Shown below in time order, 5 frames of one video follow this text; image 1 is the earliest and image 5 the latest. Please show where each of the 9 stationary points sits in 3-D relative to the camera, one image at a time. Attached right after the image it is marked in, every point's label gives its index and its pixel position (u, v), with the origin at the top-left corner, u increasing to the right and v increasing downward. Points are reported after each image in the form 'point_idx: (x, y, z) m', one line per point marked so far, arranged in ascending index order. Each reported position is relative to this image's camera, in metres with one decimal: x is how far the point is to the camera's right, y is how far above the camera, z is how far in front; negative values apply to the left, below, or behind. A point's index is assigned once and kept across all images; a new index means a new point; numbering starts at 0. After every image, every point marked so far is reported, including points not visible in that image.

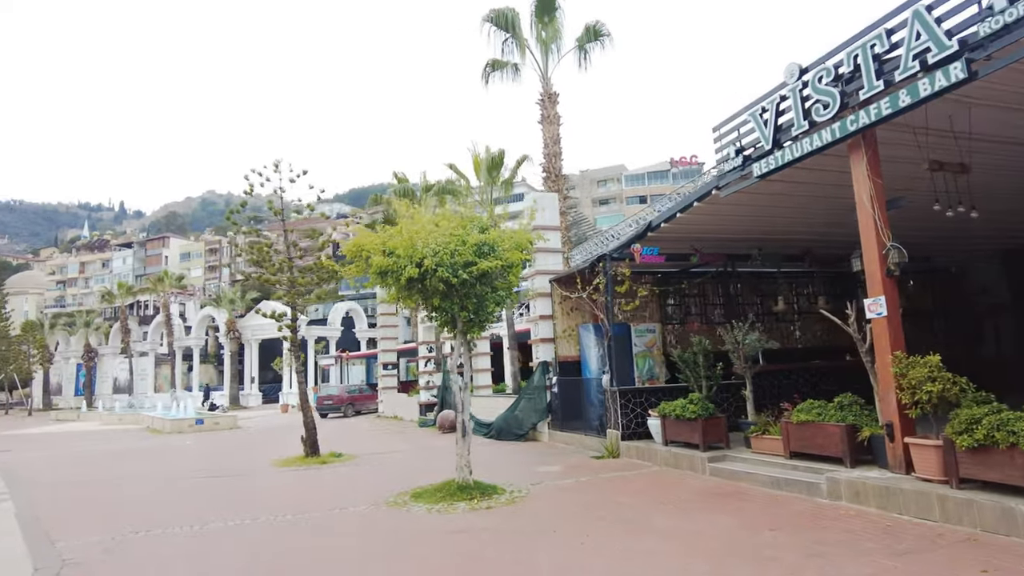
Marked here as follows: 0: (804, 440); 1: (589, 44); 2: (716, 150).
0: (+3.9, -2.0, +8.5) m
1: (+2.2, +6.9, +18.0) m
2: (+3.2, +2.1, +9.9) m
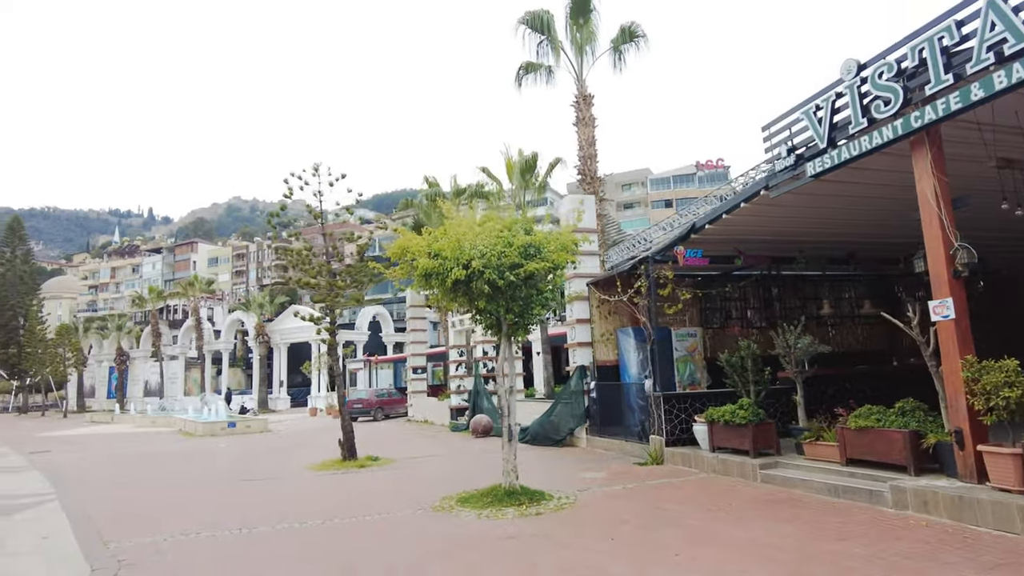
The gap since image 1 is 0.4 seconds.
0: (+4.5, -2.1, +8.2) m
1: (+3.2, +6.8, +17.8) m
2: (+3.9, +2.1, +9.7) m
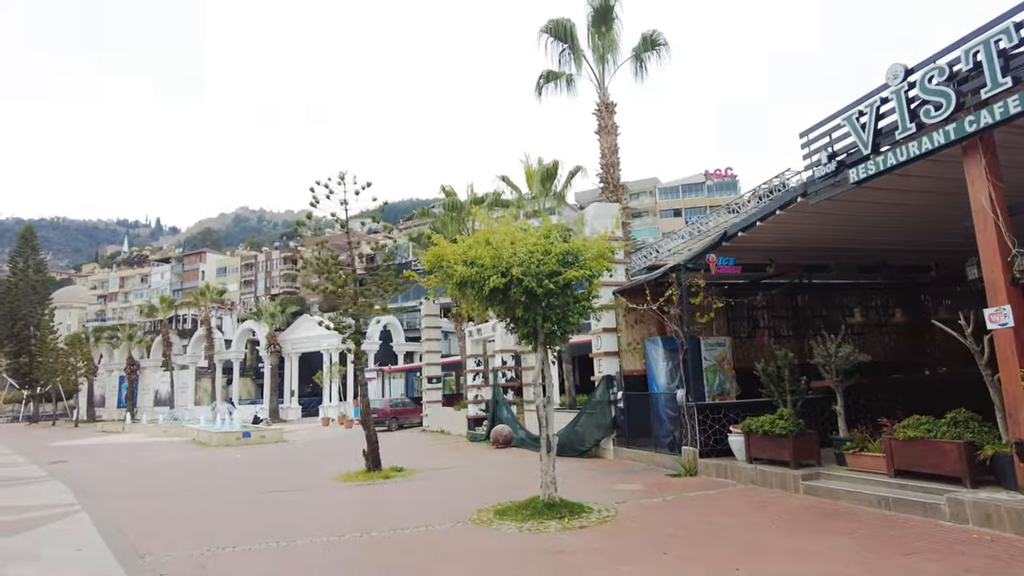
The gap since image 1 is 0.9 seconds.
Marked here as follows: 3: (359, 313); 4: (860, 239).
0: (+5.1, -2.2, +8.0) m
1: (+3.8, +6.6, +17.8) m
2: (+4.4, +2.0, +9.6) m
3: (-3.5, -0.6, +15.1) m
4: (+6.5, +0.9, +11.8) m
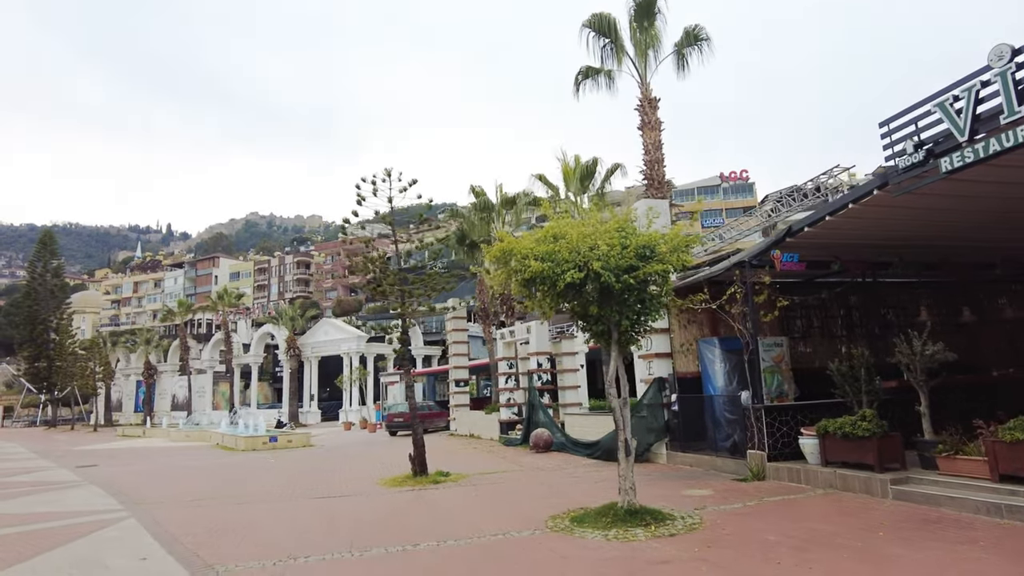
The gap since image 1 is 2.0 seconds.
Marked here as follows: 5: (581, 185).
0: (+6.1, -2.1, +7.5) m
1: (+4.8, +6.6, +17.4) m
2: (+5.4, +2.0, +9.2) m
3: (-2.5, -0.6, +14.8) m
4: (+7.5, +1.0, +11.4) m
5: (+2.0, +3.0, +18.7) m
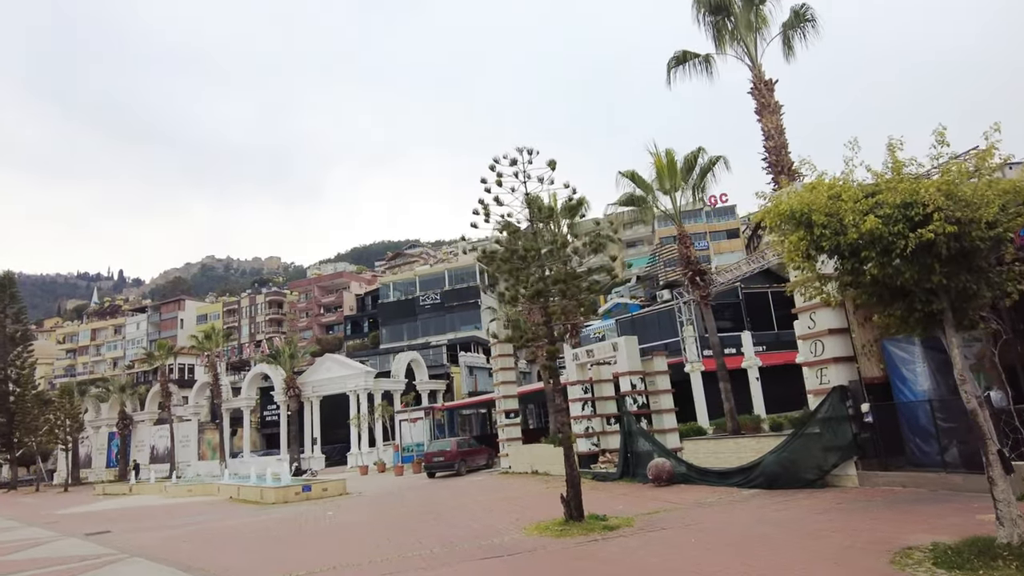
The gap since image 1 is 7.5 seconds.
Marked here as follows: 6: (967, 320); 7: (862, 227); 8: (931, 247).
0: (+9.3, -1.5, +5.7) m
1: (+7.2, +6.6, +15.9) m
2: (+8.4, +2.5, +7.5) m
3: (+0.3, -0.7, +12.4) m
4: (+10.5, +1.4, +9.8) m
5: (+4.4, +2.8, +16.9) m
6: (+4.7, -0.3, +6.7) m
7: (+3.4, +0.6, +6.2) m
8: (+4.1, +0.4, +6.3) m
